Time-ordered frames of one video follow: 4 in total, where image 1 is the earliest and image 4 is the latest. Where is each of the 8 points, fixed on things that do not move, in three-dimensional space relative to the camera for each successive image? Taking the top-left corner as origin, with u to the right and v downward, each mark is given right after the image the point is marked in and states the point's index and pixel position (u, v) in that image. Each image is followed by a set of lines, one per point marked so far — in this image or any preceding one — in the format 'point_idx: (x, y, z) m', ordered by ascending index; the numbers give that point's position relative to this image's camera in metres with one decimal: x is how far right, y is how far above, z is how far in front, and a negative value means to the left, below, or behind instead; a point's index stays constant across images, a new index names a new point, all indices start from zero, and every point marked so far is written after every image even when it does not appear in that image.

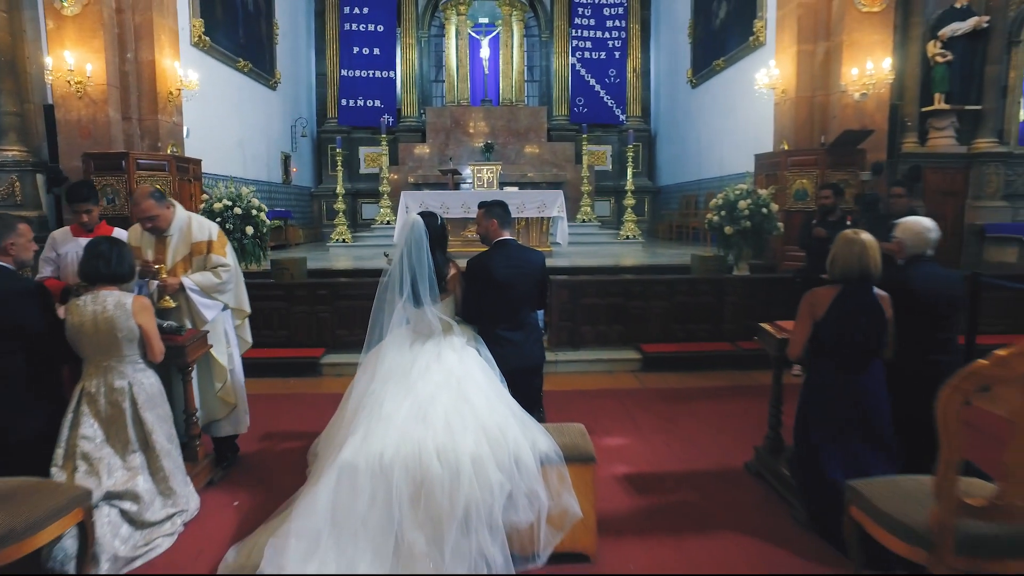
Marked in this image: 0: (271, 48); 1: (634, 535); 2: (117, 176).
0: (-4.7, +4.7, +13.1) m
1: (+0.5, -1.1, +3.0) m
2: (-4.2, +1.2, +7.2) m
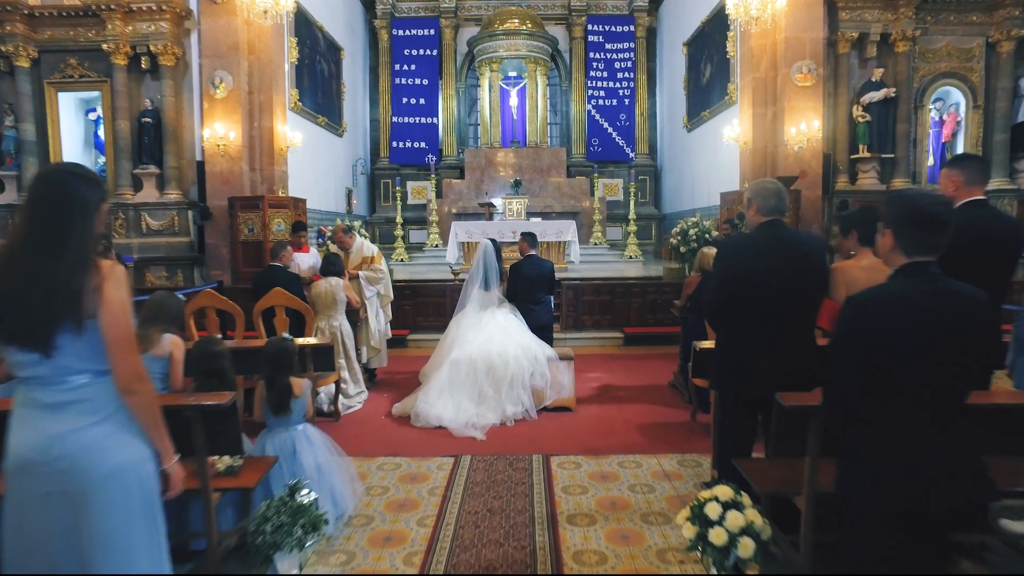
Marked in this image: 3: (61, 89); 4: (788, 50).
0: (-4.2, +4.4, +16.3) m
1: (+0.7, -1.0, +5.8) m
2: (-3.8, +1.1, +10.2) m
3: (-7.5, +3.3, +11.3) m
4: (+4.3, +3.6, +10.4) m
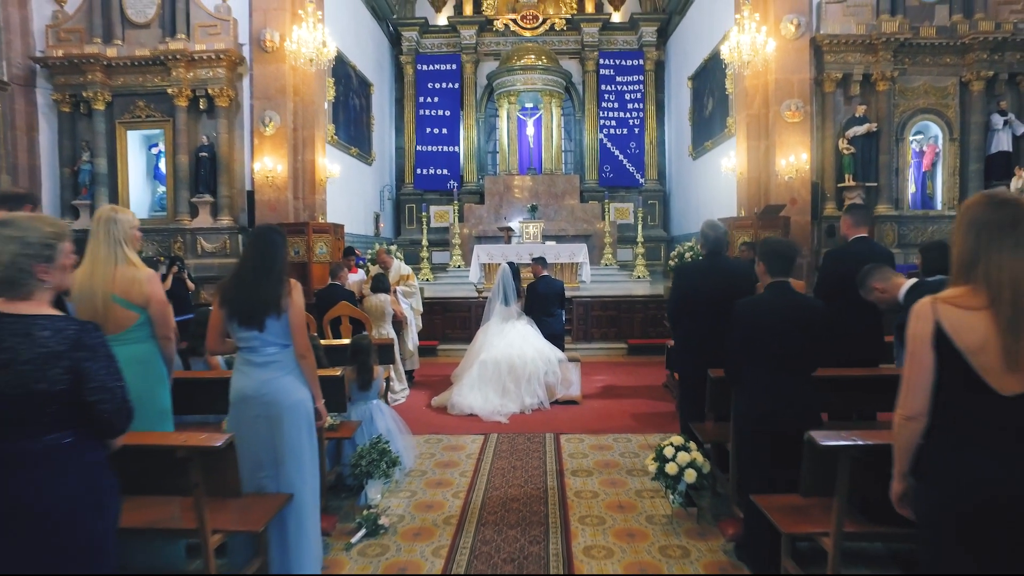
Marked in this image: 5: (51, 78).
0: (-3.7, +4.0, +17.6) m
1: (+0.9, -1.1, +6.9) m
2: (-3.6, +0.9, +11.5) m
3: (-7.2, +3.0, +12.7) m
4: (+4.5, +3.4, +11.6) m
5: (-8.4, +3.9, +12.5) m
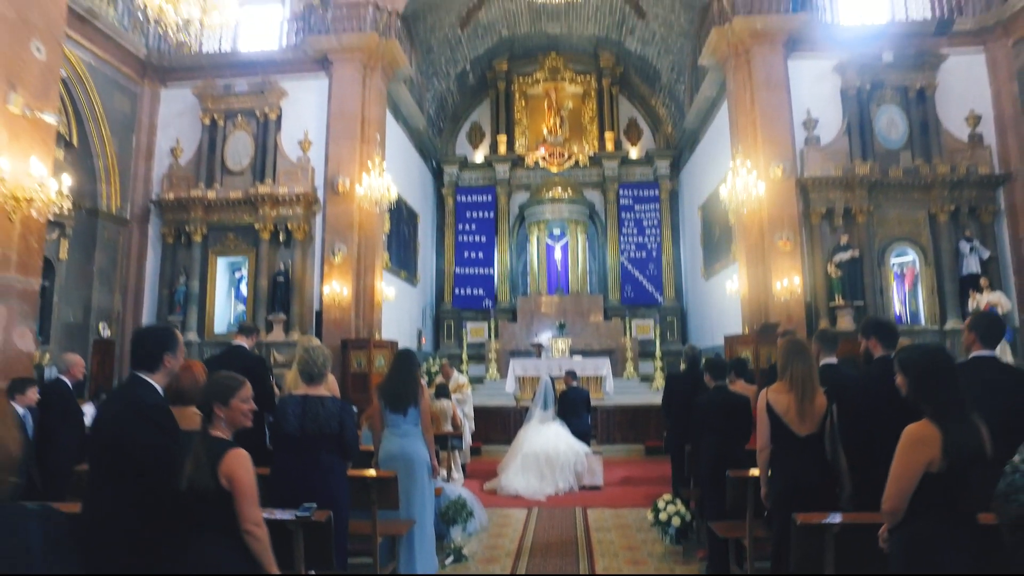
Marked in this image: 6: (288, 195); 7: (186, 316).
0: (-2.9, +0.9, +20.0) m
1: (+1.3, -2.4, +8.4) m
2: (-2.9, -1.2, +13.5) m
3: (-6.5, +0.7, +15.1) m
4: (+5.2, +1.3, +13.6) m
5: (-7.8, +1.6, +15.0) m
6: (-4.8, +2.0, +14.5) m
7: (-7.0, -0.6, +14.7) m
